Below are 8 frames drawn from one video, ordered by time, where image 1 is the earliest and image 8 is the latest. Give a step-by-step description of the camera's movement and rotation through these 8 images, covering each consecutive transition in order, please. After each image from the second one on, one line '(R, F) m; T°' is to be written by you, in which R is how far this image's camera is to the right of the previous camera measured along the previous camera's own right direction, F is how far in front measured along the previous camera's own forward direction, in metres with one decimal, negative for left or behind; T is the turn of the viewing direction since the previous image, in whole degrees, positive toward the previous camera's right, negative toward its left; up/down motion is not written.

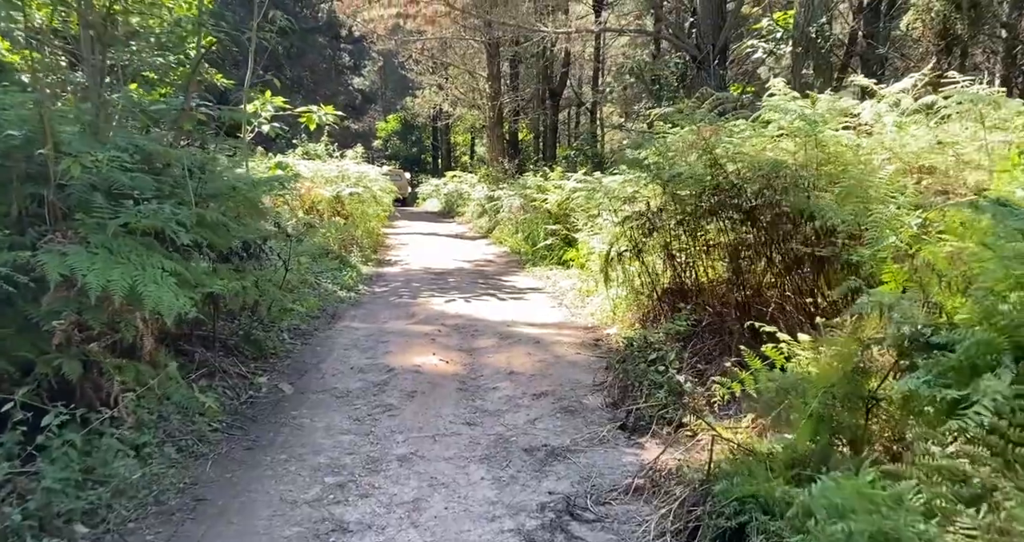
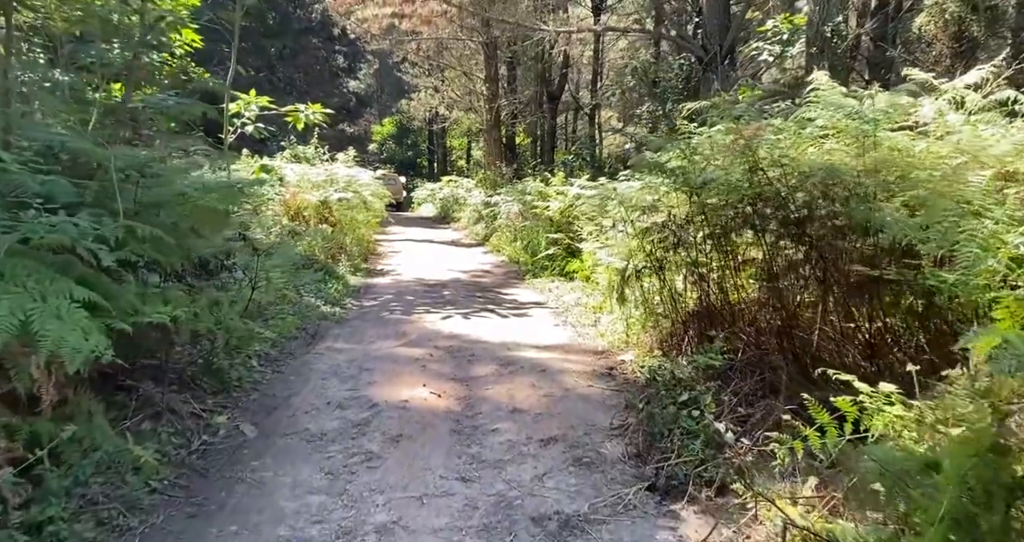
(0.0, +0.8) m; 0°
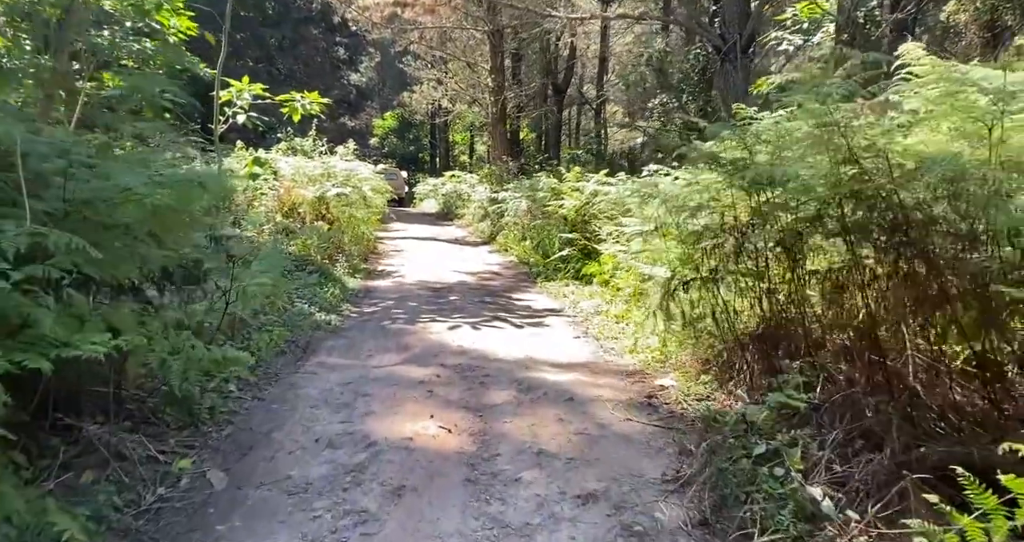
(-0.1, +0.9) m; 0°
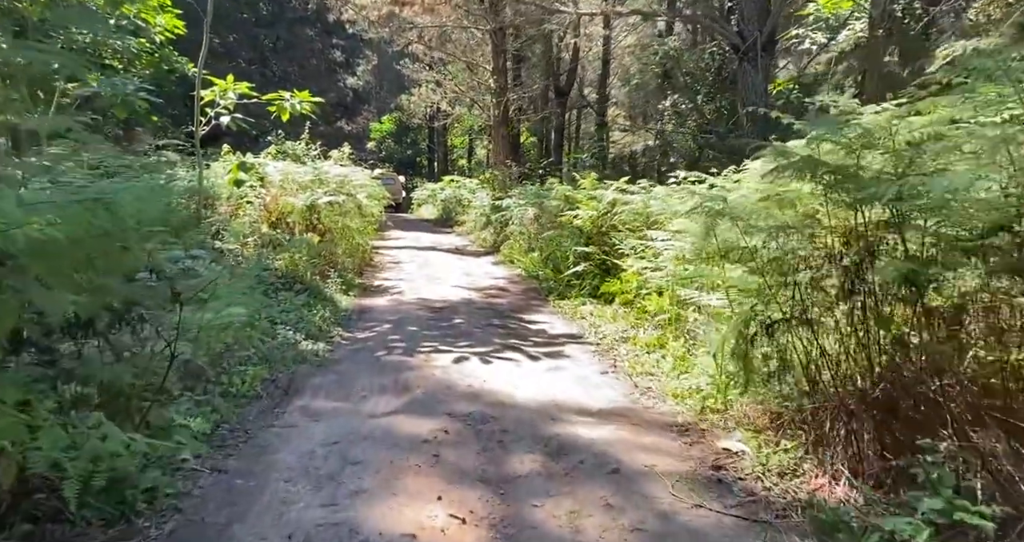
(-0.1, +1.0) m; 0°
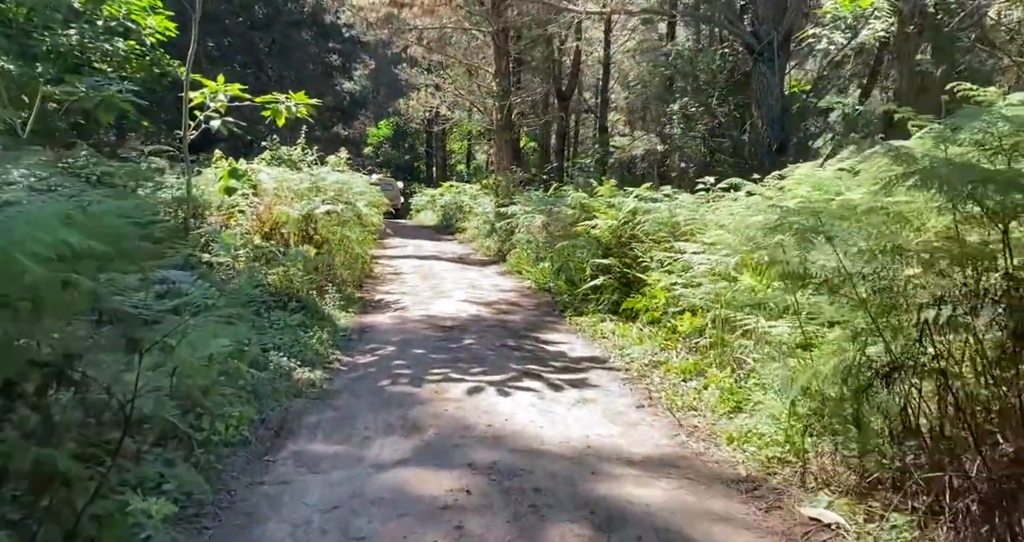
(-0.2, +0.7) m; 0°
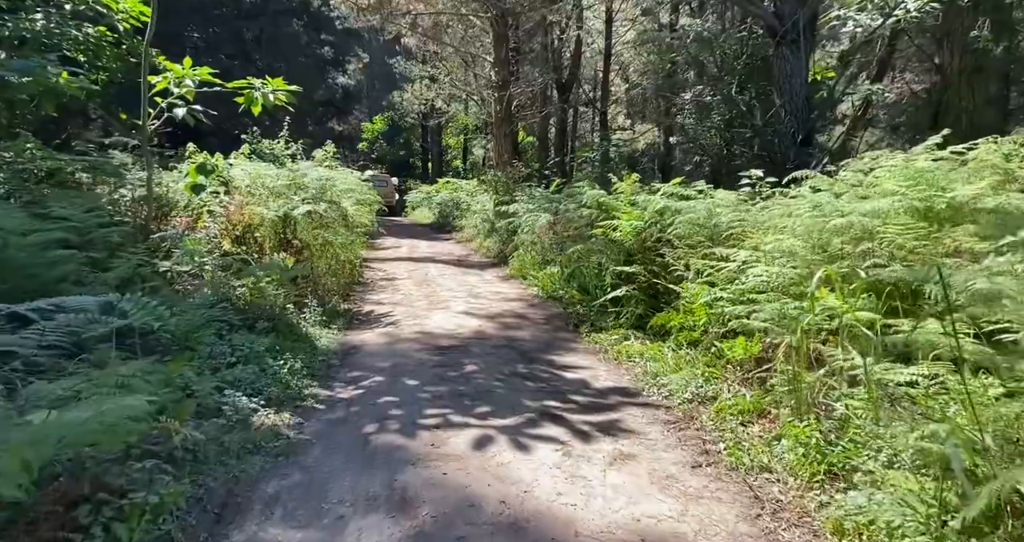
(-0.1, +1.3) m; 0°
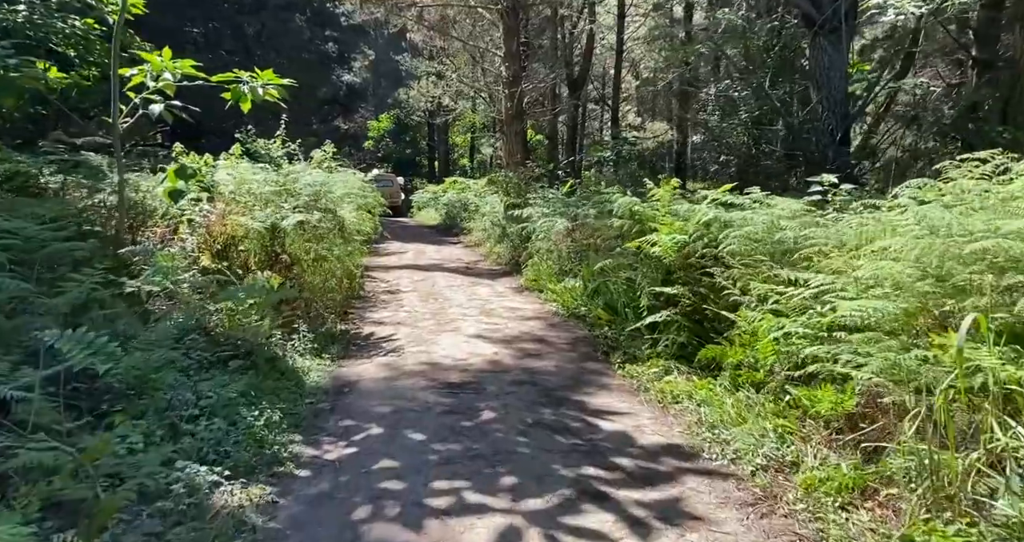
(-0.1, +1.1) m; 0°
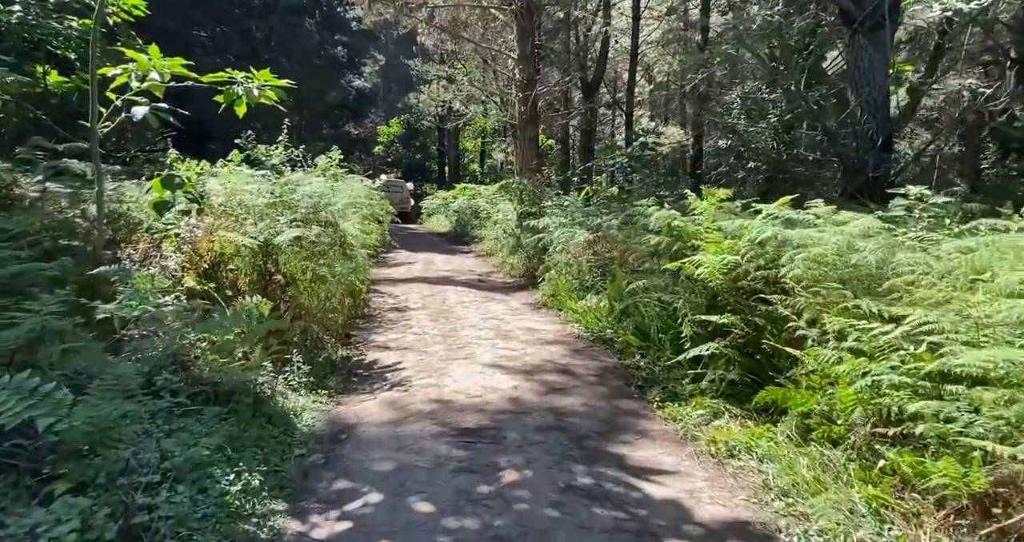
(-0.1, +0.9) m; -1°
